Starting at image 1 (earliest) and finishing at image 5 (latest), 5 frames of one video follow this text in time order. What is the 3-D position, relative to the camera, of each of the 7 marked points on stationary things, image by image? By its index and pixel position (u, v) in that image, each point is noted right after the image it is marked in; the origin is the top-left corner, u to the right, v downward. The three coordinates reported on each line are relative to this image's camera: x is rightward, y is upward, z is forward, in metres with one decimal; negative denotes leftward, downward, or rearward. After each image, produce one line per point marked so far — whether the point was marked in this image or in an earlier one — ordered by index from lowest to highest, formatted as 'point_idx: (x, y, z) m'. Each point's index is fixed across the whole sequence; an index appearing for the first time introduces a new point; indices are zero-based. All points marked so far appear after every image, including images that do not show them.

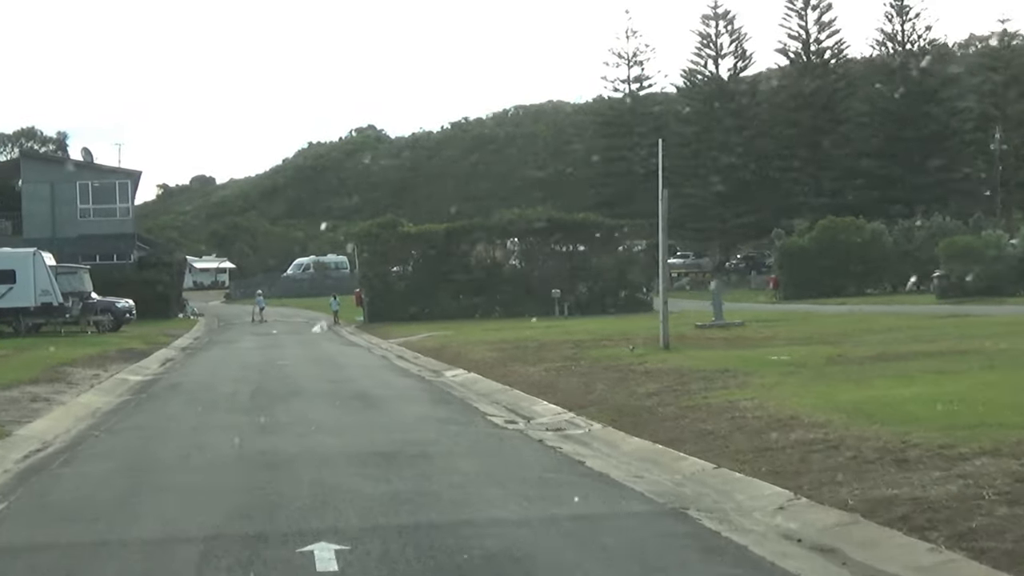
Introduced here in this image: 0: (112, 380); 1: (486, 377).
0: (-4.9, -1.1, +19.9) m
1: (-0.3, -1.1, +19.2) m
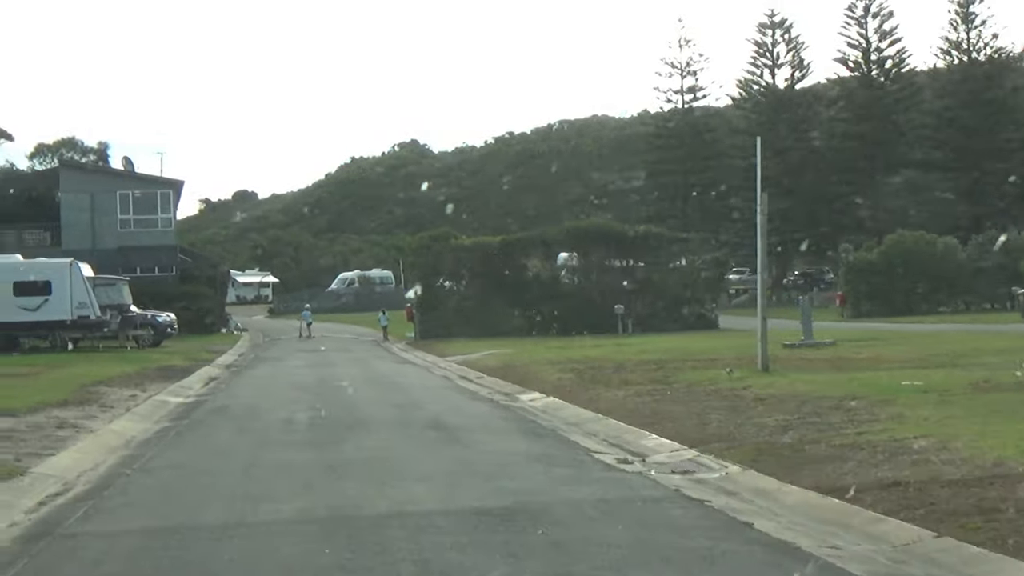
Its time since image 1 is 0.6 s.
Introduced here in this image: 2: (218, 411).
0: (-3.9, -1.2, +17.8) m
1: (+0.6, -1.2, +17.0) m
2: (-2.9, -1.2, +16.3) m
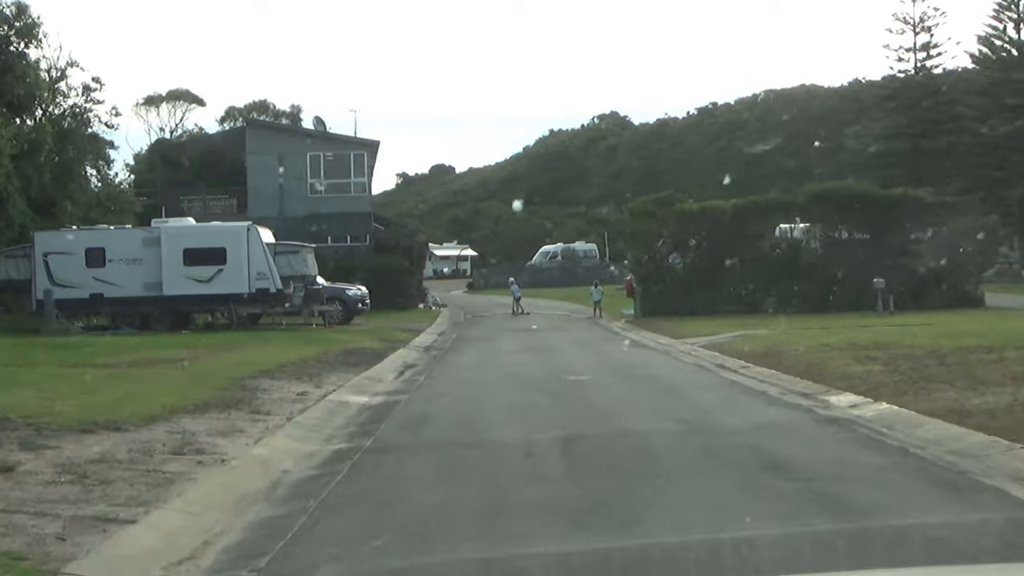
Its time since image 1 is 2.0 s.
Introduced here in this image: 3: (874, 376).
0: (-1.5, -0.9, +13.0) m
1: (+2.9, -0.9, +11.6) m
2: (-0.6, -0.9, +11.3) m
3: (+3.4, -0.8, +15.6) m
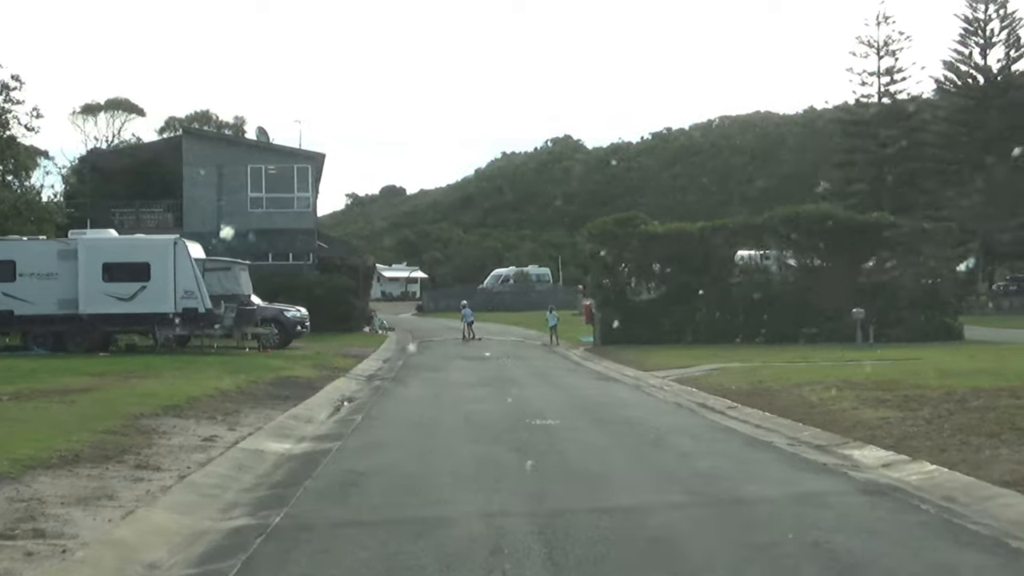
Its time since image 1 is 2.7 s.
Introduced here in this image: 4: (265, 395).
0: (-1.8, -1.1, +10.4) m
1: (+2.7, -1.1, +9.2) m
2: (-0.9, -1.1, +8.8) m
3: (+3.1, -1.1, +13.1) m
4: (-2.5, -1.1, +16.7) m
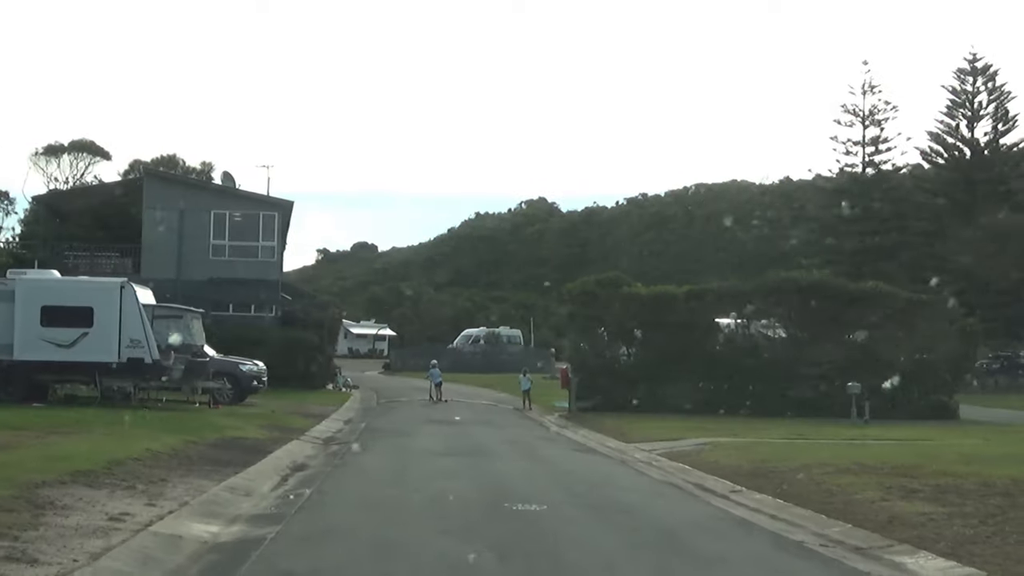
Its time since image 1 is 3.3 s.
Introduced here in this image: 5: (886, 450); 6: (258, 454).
0: (-1.9, -1.3, +8.3) m
1: (+2.6, -1.4, +7.2) m
2: (-1.0, -1.2, +6.7) m
3: (+2.9, -1.6, +11.1) m
4: (-2.7, -1.5, +14.6) m
5: (+4.5, -1.9, +19.8) m
6: (-2.5, -1.7, +16.4) m
